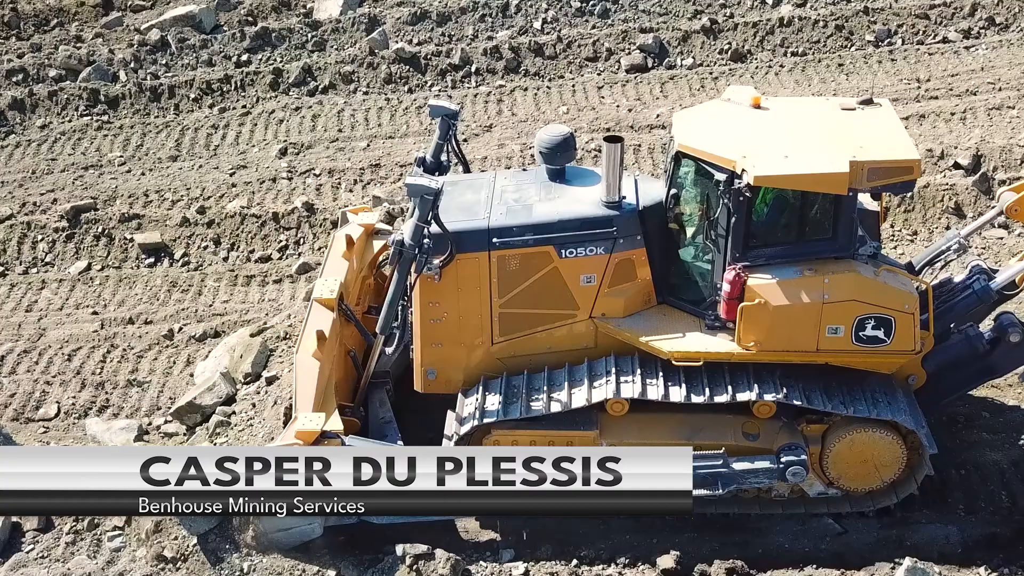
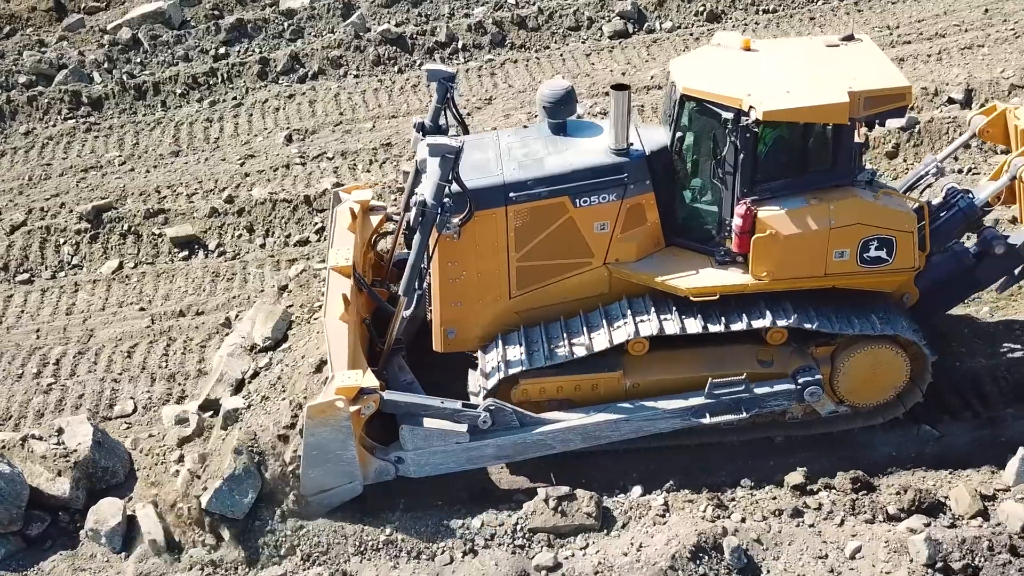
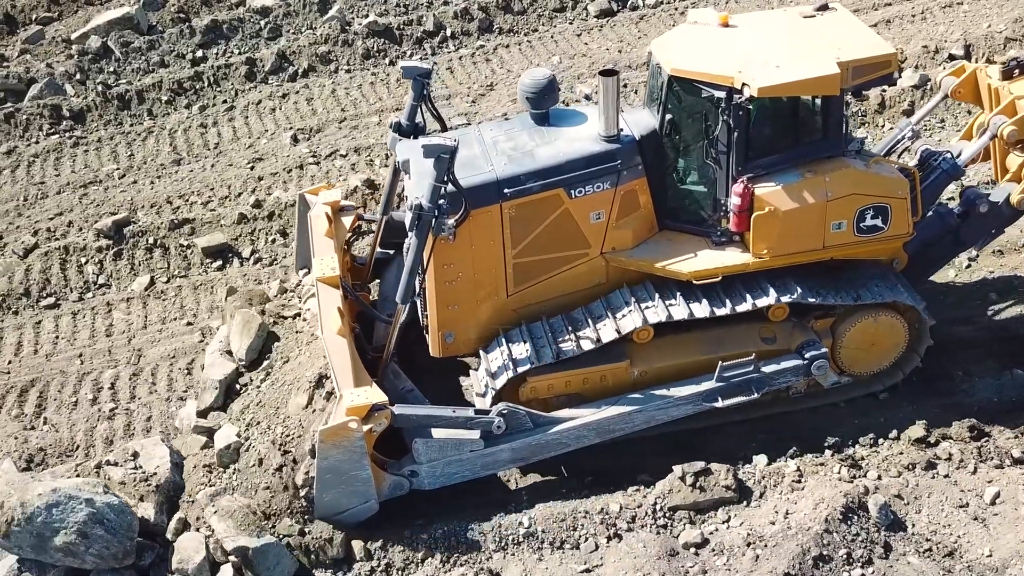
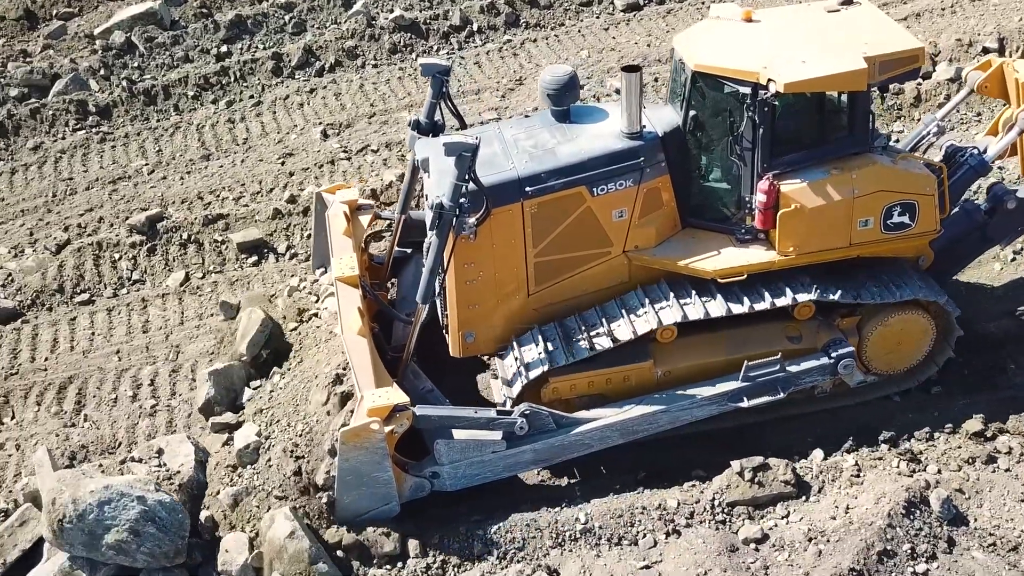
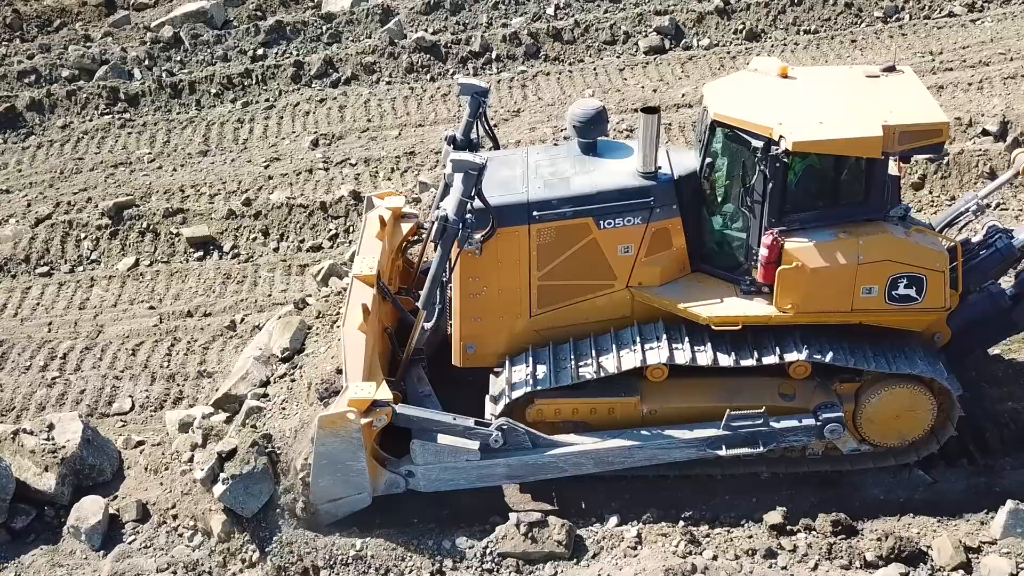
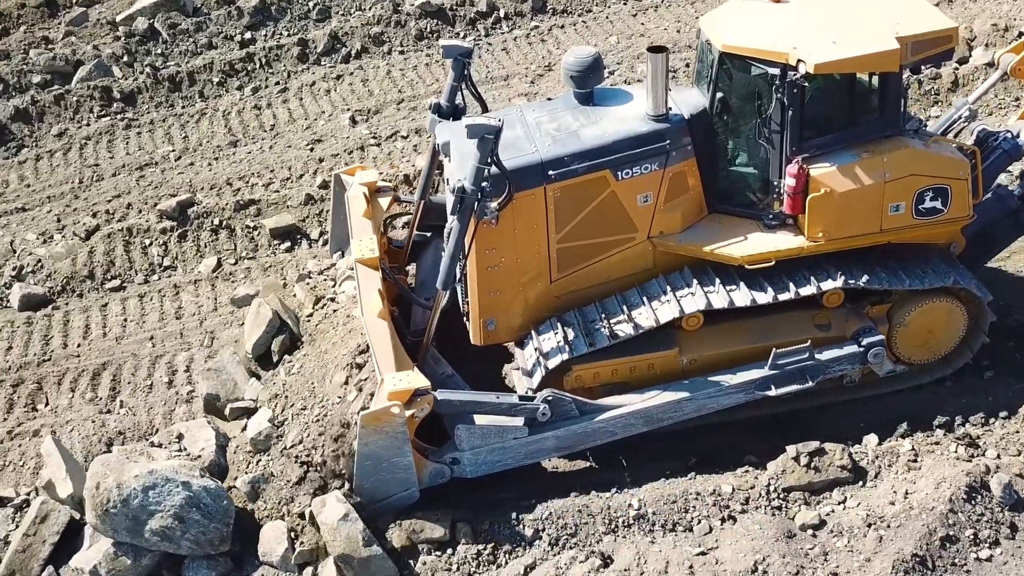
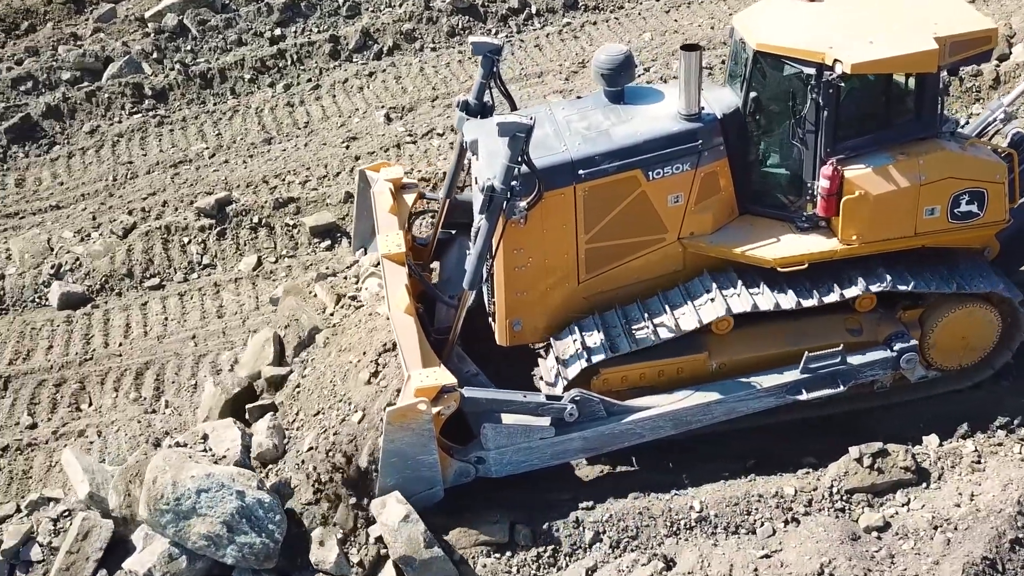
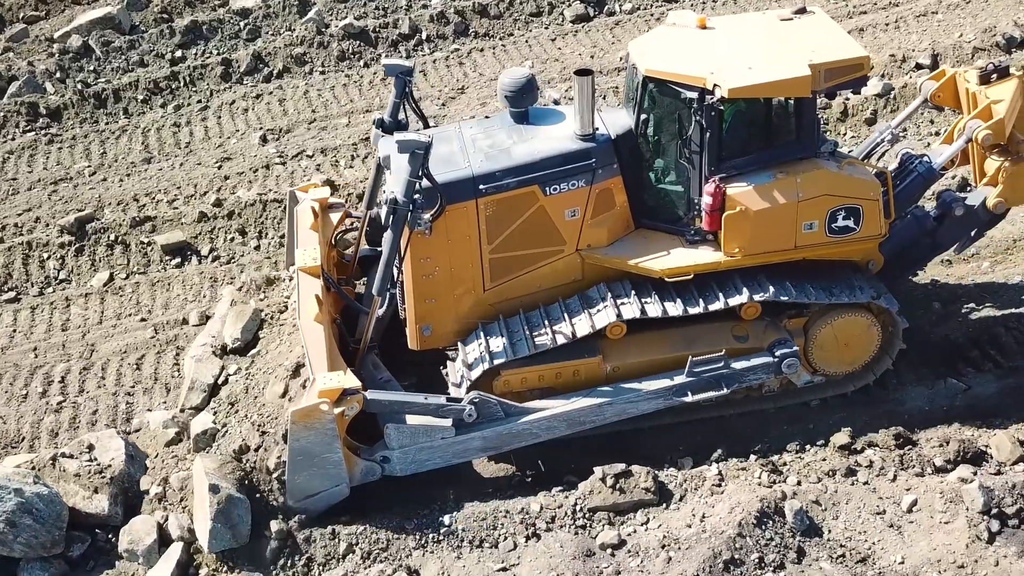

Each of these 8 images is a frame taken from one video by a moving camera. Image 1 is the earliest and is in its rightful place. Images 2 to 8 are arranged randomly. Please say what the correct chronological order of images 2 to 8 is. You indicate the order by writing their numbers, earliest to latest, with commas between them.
5, 2, 8, 3, 4, 6, 7
